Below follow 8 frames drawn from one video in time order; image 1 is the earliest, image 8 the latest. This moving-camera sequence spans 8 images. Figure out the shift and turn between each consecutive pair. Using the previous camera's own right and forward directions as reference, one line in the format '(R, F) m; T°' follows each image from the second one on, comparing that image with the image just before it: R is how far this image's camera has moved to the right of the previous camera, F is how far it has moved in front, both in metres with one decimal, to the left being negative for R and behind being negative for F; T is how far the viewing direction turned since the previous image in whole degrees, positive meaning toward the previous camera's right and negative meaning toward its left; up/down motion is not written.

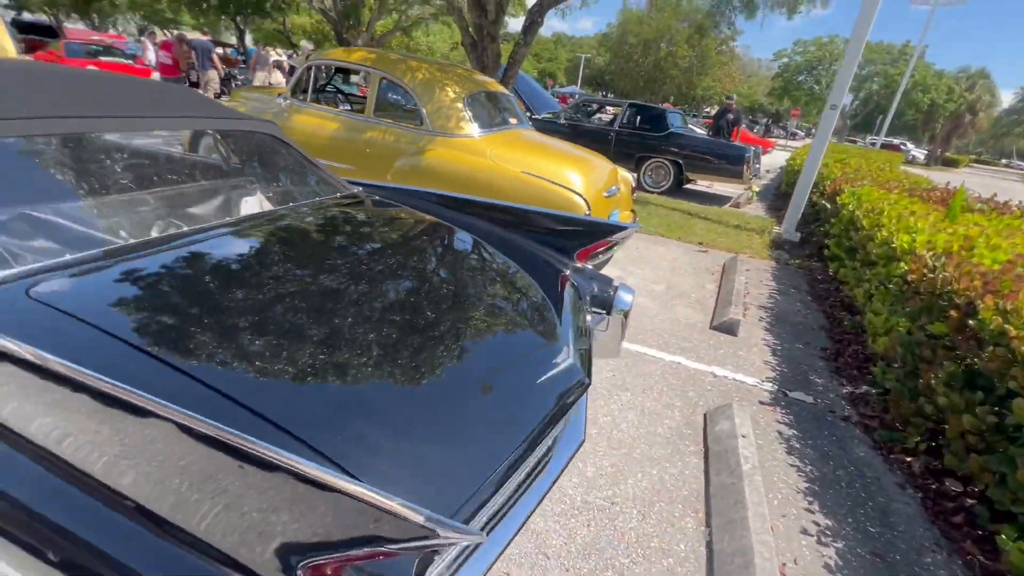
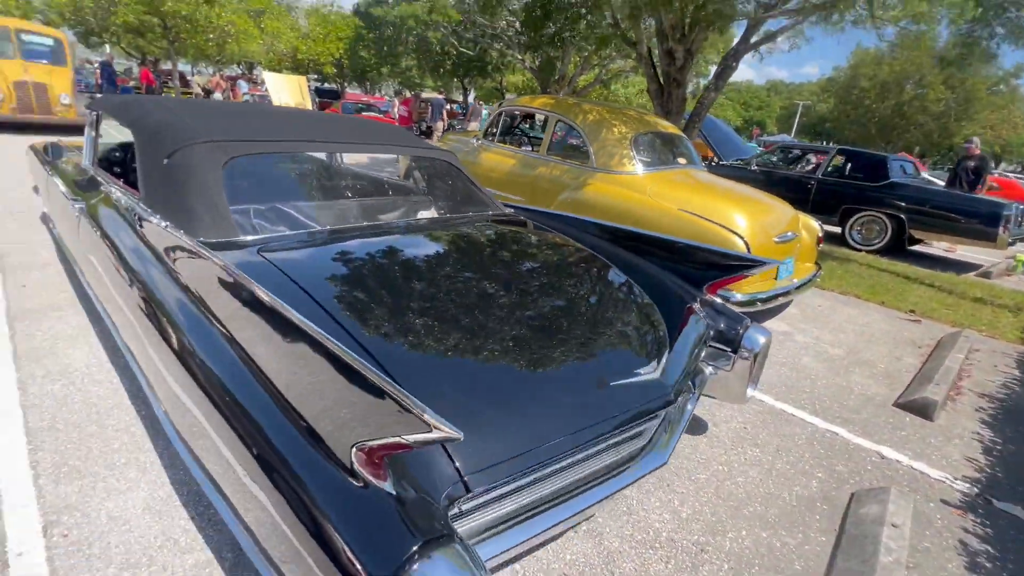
(+0.3, -0.1) m; -21°
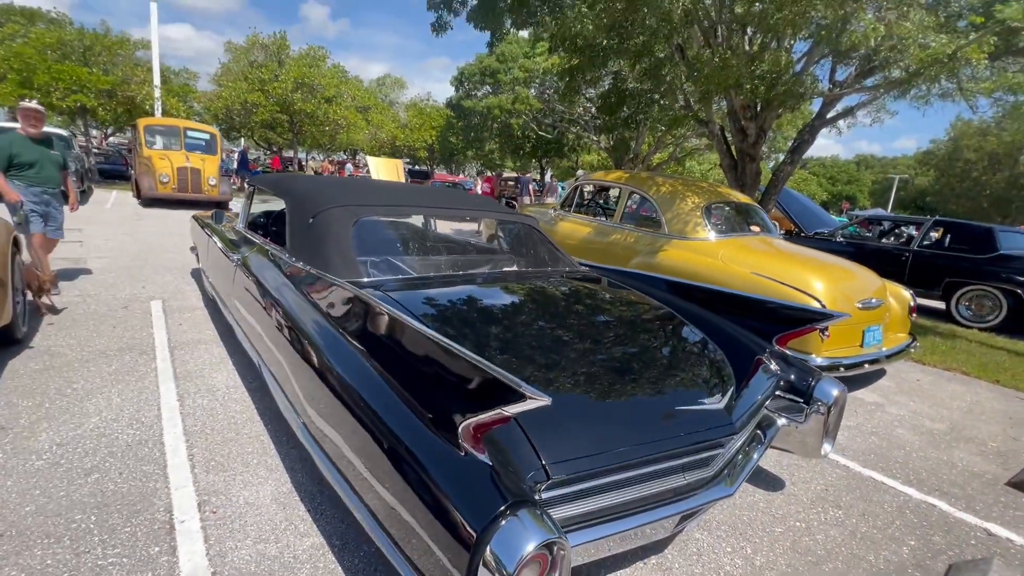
(0.0, -0.3) m; -9°
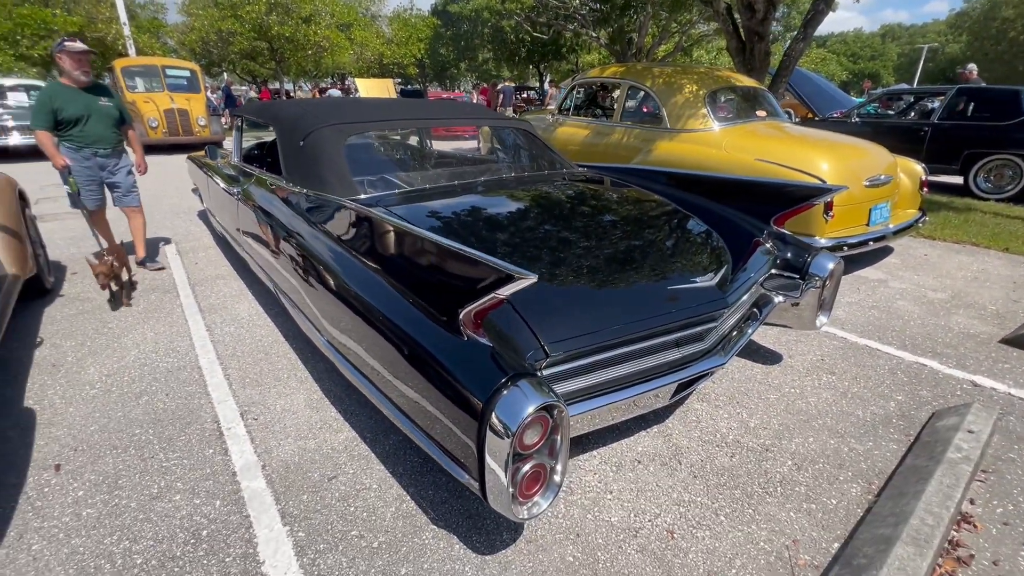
(+0.1, -0.1) m; -2°
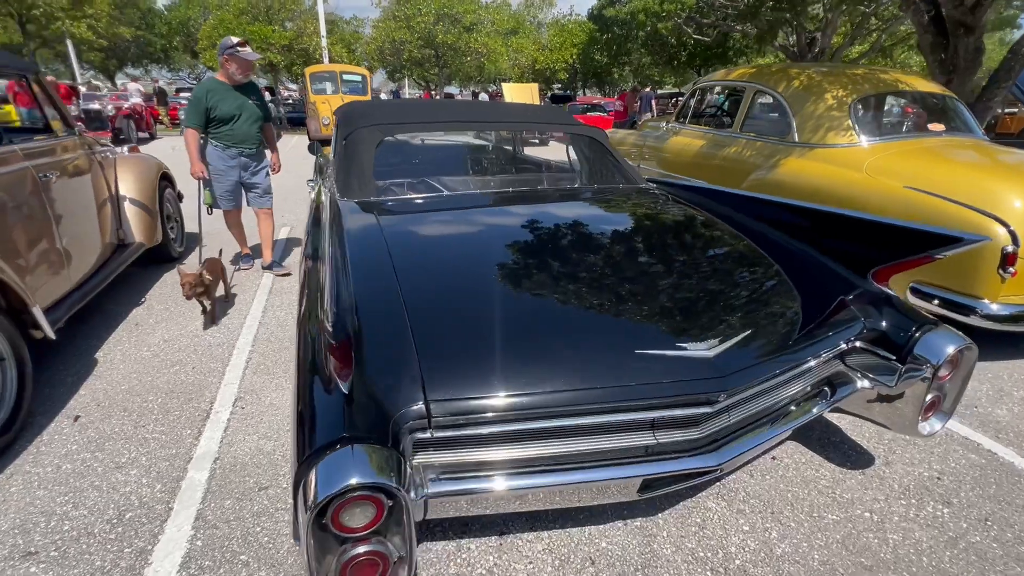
(+0.7, +0.4) m; -17°
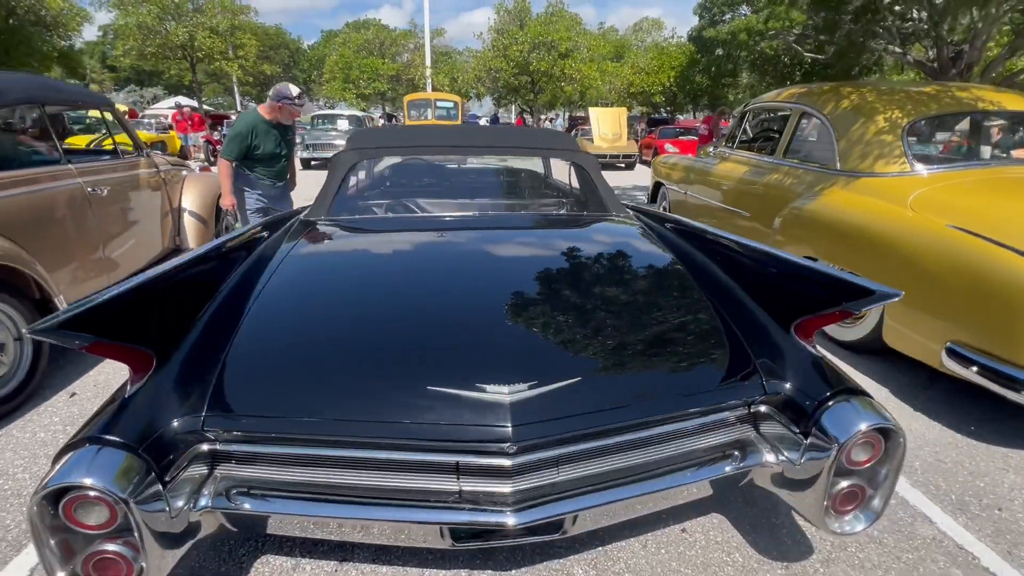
(+0.9, +0.2) m; -12°
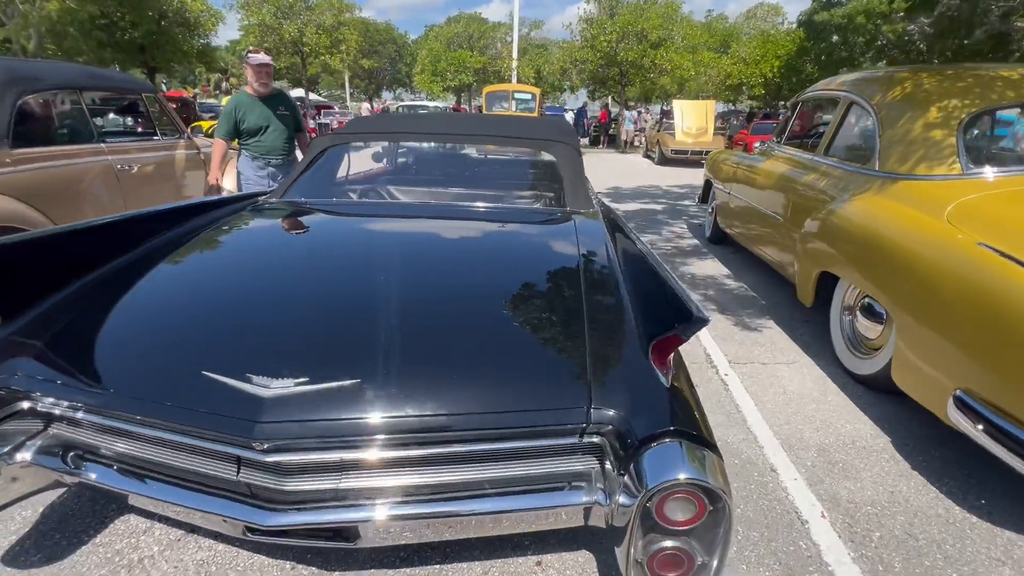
(+0.9, +0.2) m; -11°
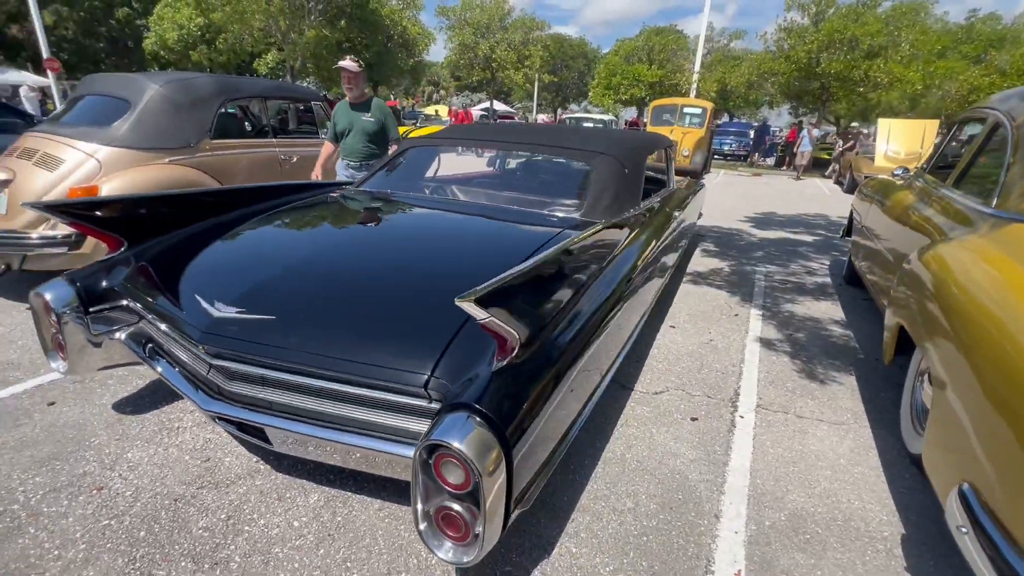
(+1.0, 0.0) m; -20°
